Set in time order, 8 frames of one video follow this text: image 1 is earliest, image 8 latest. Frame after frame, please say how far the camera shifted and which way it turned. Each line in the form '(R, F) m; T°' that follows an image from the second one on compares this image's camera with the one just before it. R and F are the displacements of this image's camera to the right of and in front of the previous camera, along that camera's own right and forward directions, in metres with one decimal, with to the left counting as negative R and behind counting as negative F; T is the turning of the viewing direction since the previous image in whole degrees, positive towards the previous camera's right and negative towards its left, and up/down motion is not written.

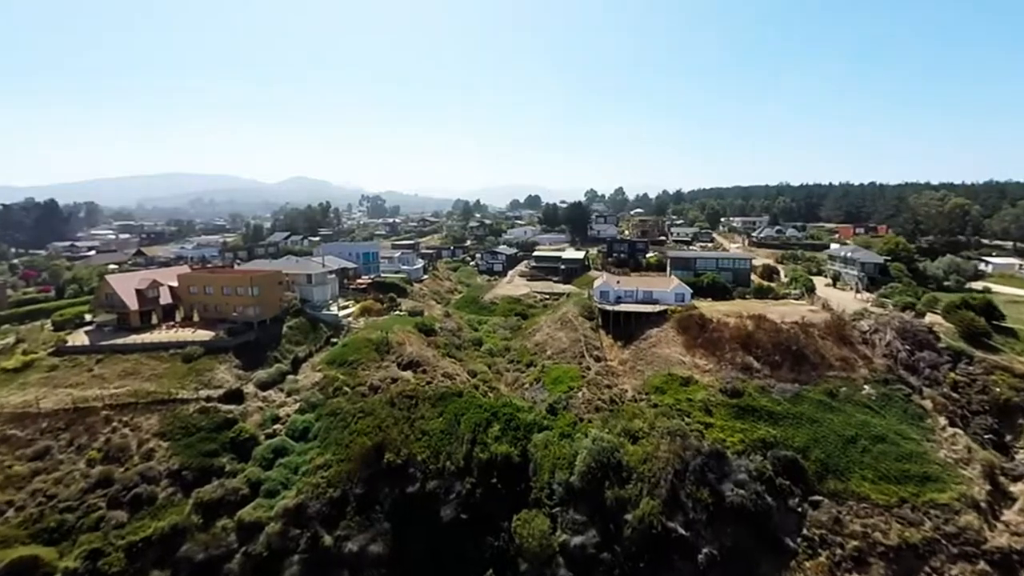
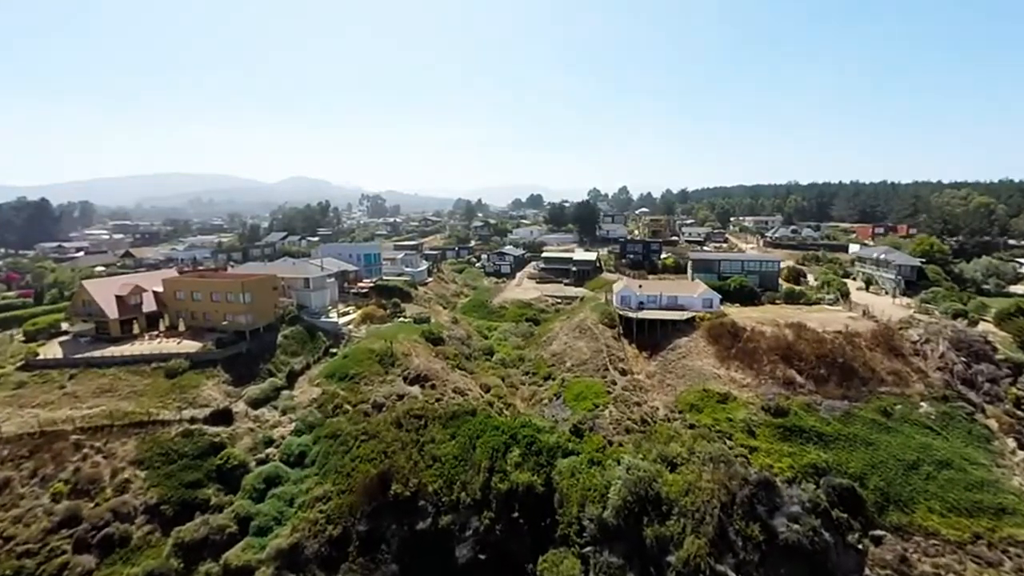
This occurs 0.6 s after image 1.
(-1.2, +2.9) m; 0°
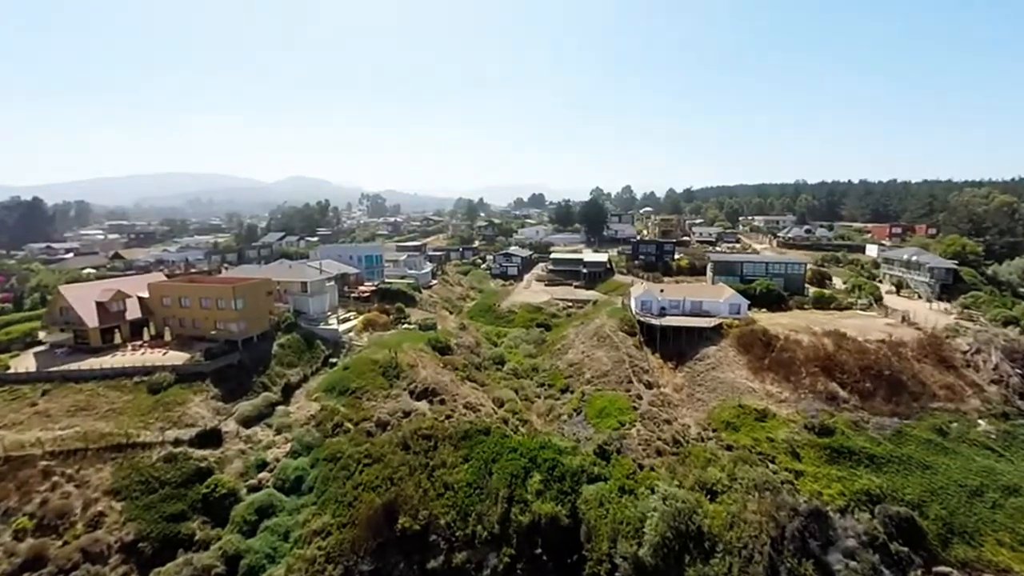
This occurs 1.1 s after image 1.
(-0.9, +2.5) m; 0°
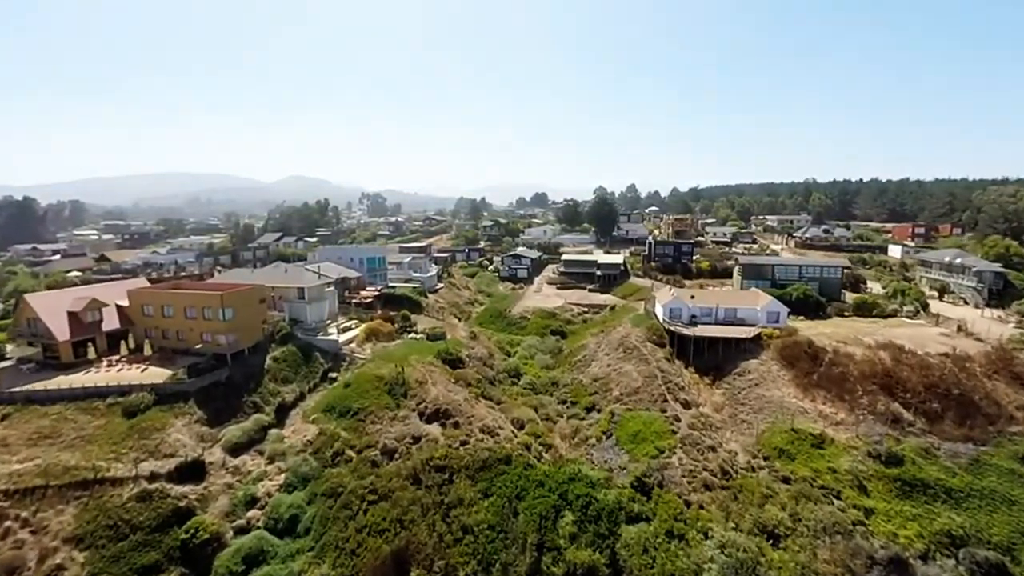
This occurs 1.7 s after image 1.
(-1.1, +2.9) m; 0°
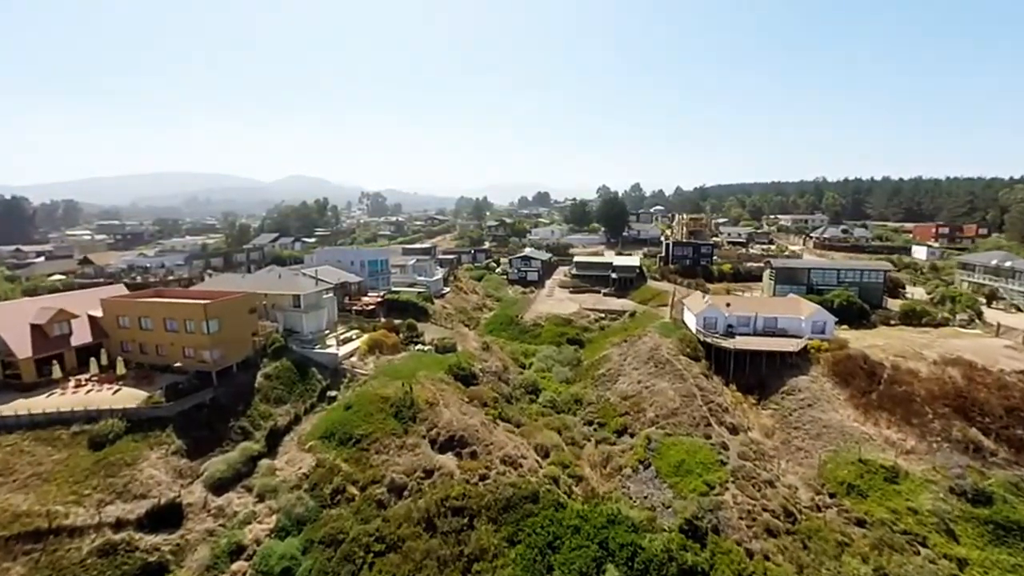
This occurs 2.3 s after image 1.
(-1.1, +2.9) m; 0°
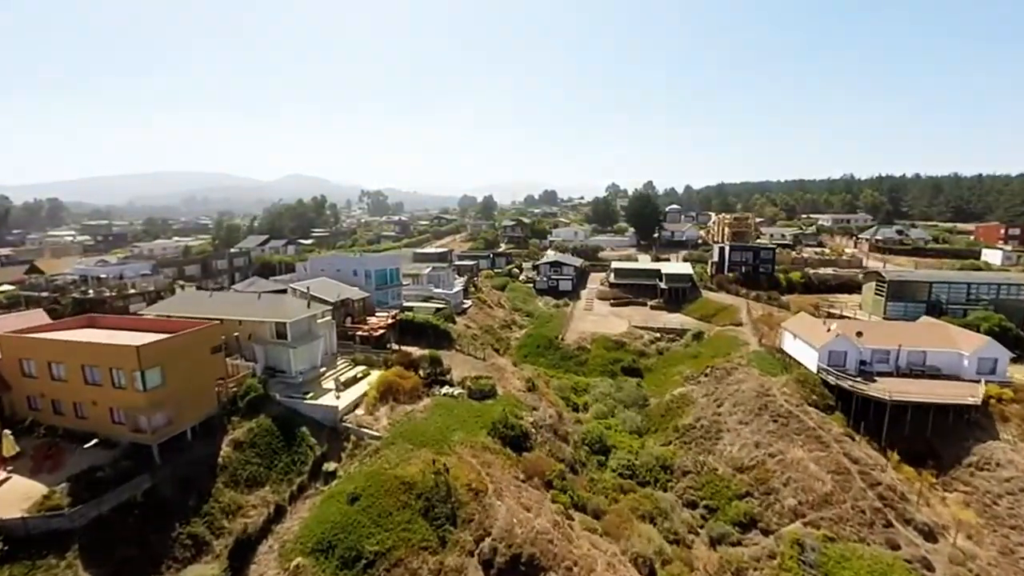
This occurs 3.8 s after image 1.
(-2.8, +7.3) m; 0°
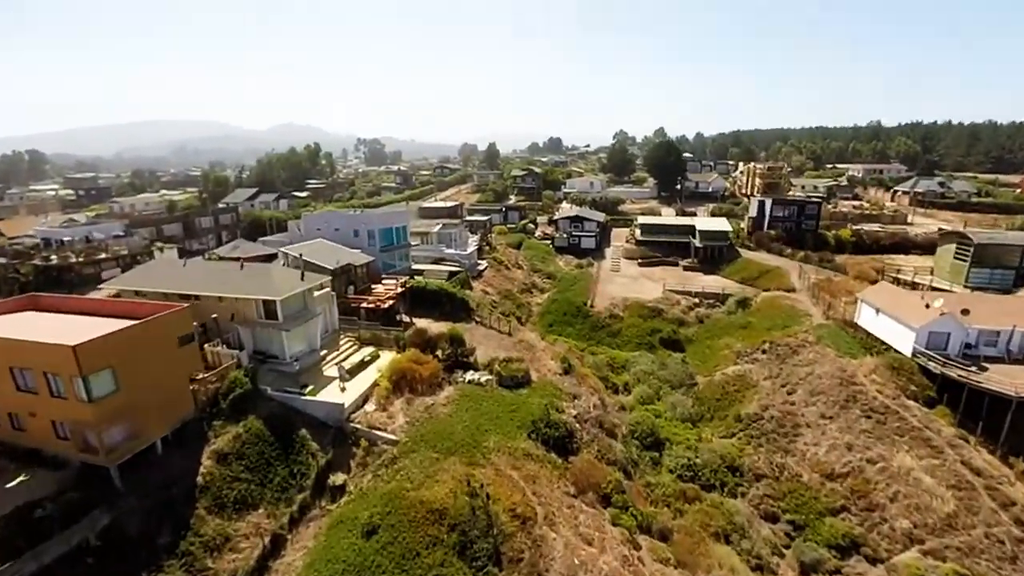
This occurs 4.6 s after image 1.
(-1.5, +3.8) m; 0°
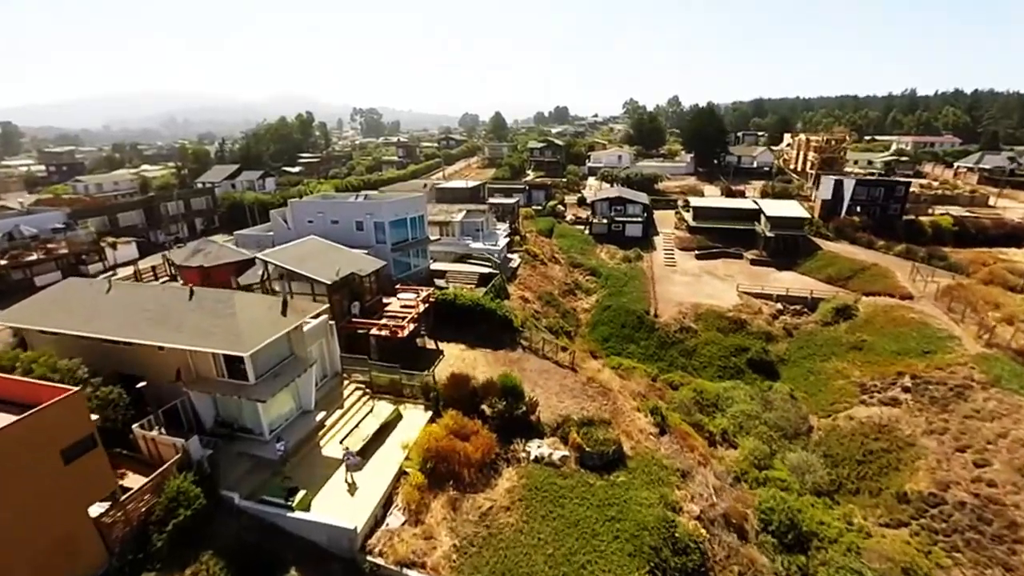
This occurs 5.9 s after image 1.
(-2.3, +5.9) m; 0°
